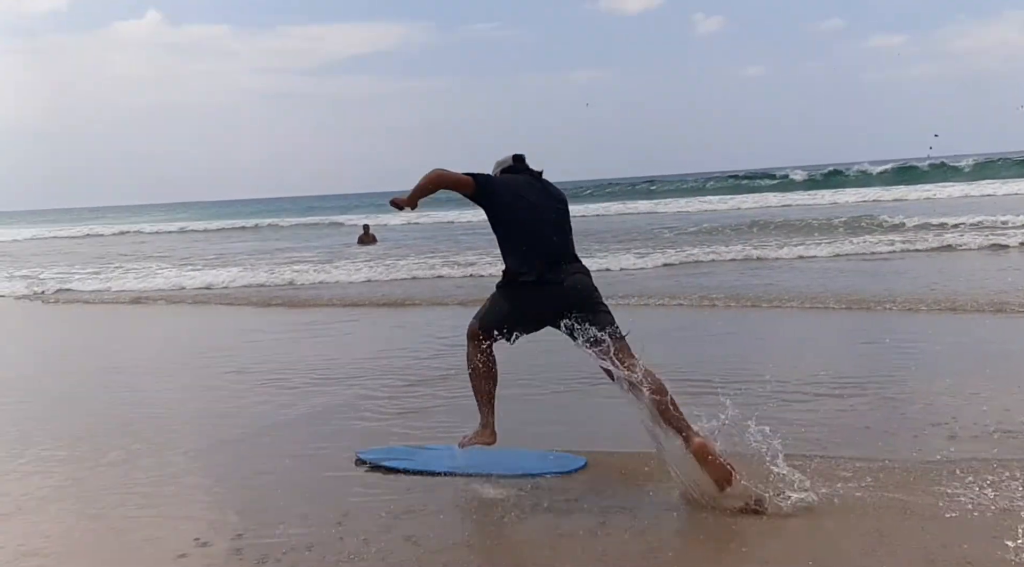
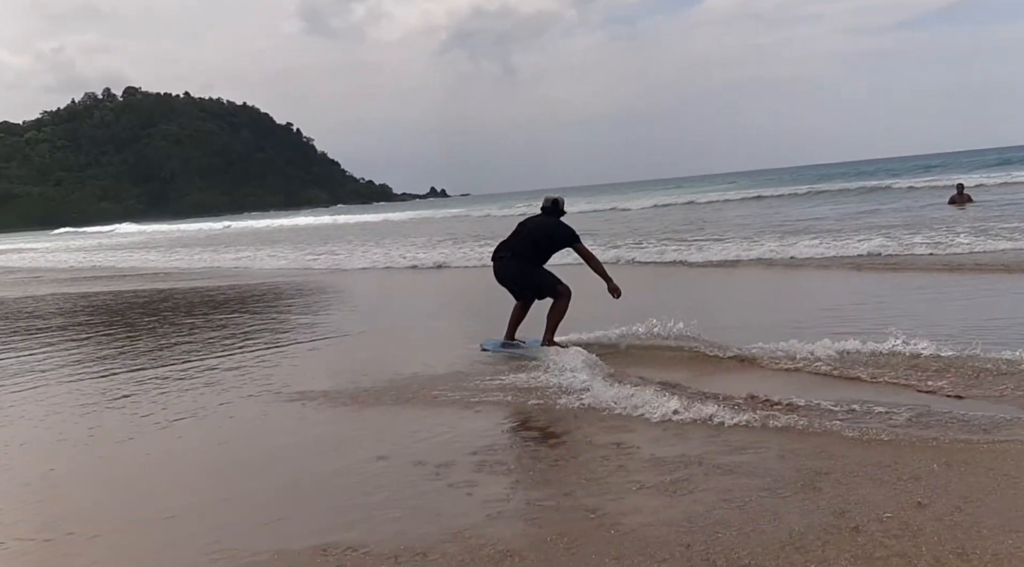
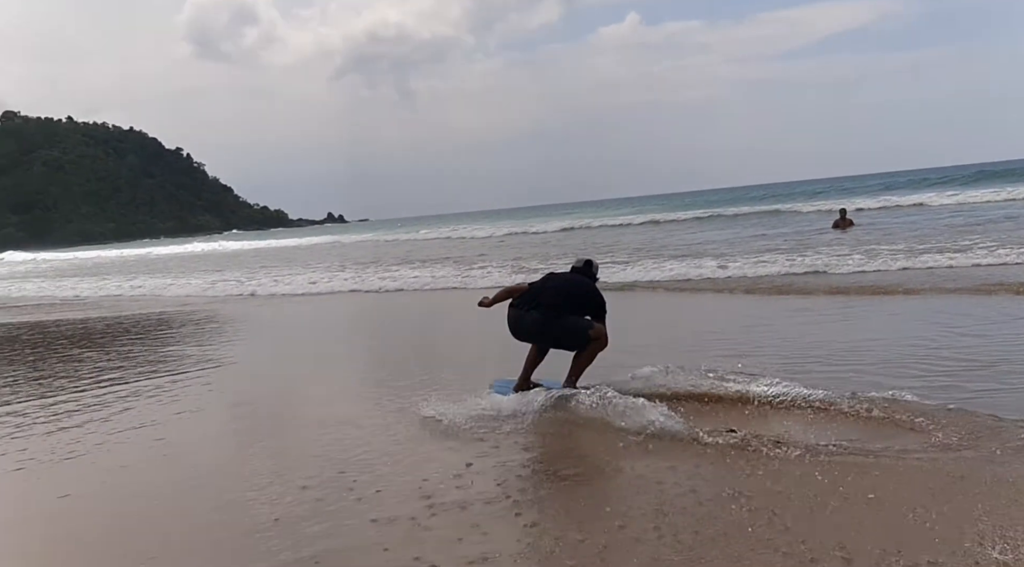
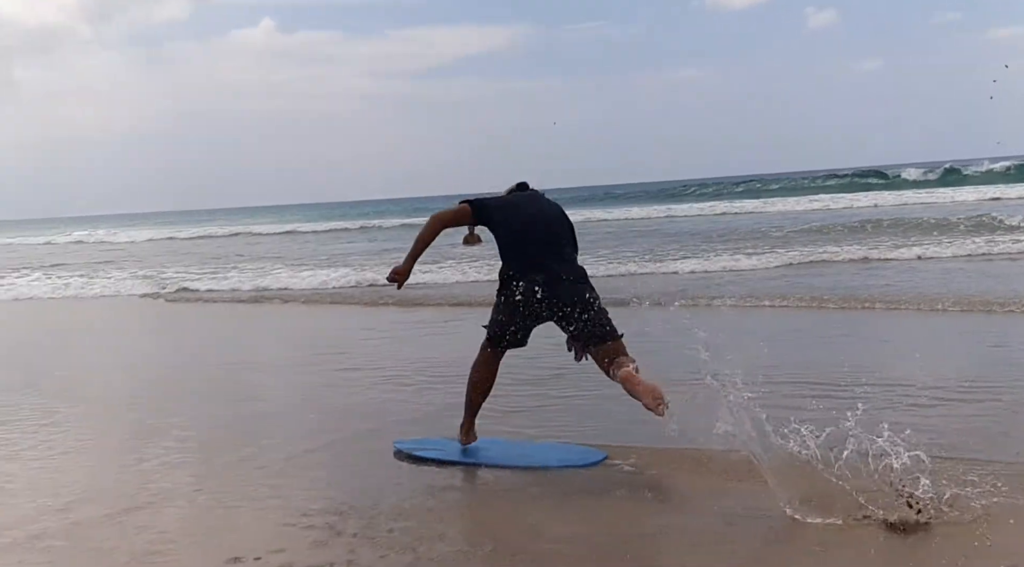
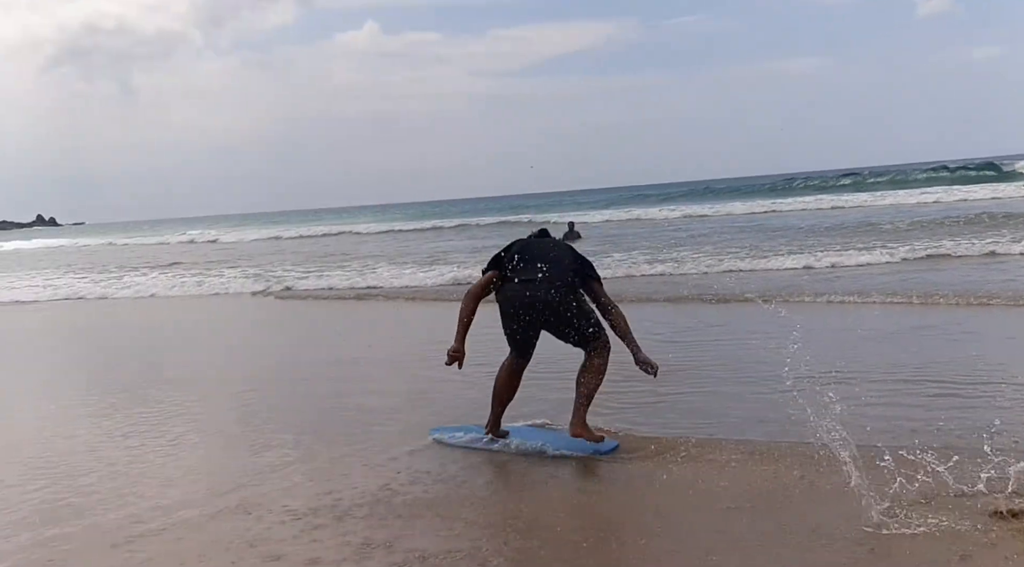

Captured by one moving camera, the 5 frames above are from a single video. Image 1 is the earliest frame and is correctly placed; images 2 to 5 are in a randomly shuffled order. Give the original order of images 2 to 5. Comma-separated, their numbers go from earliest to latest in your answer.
4, 5, 3, 2
